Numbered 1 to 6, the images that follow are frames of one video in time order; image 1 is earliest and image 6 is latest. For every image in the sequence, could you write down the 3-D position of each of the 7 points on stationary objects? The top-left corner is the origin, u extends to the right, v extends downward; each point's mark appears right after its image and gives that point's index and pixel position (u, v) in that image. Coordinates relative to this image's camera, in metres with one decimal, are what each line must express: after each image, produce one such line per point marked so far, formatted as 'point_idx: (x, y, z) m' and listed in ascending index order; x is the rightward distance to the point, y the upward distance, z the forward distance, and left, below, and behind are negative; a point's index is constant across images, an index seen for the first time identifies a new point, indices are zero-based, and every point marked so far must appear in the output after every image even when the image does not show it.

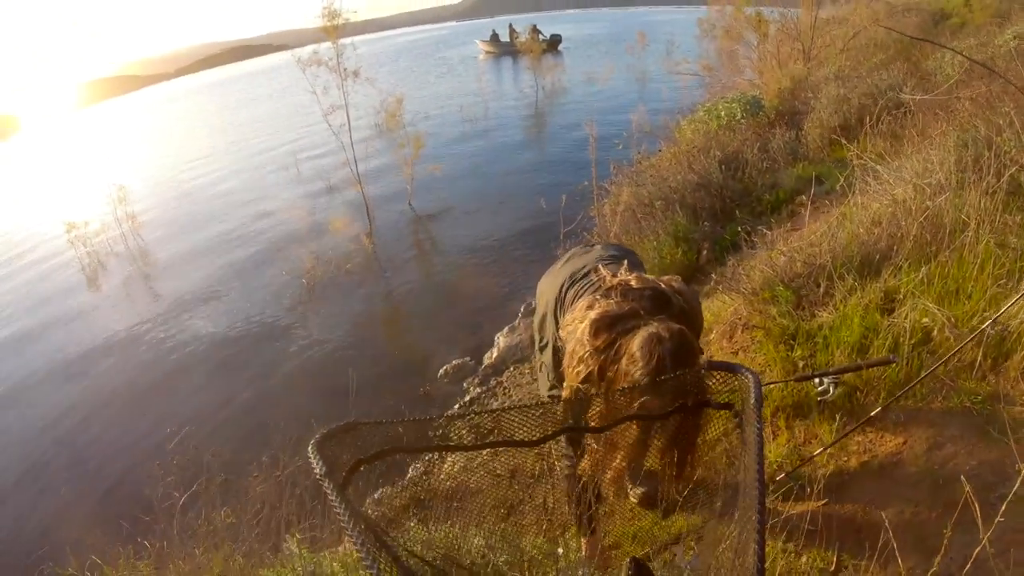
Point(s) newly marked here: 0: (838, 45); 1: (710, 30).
0: (+7.4, +5.7, +14.3) m
1: (+5.7, +7.5, +18.3) m
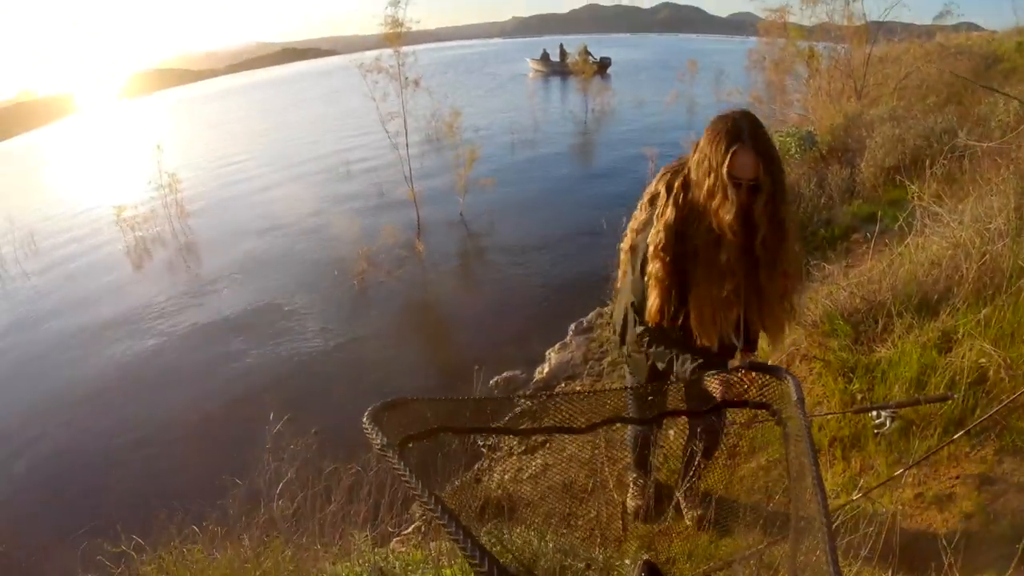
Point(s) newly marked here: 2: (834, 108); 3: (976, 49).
0: (+8.8, +4.8, +14.6) m
1: (+7.4, +6.7, +18.7) m
2: (+7.5, +4.1, +14.6) m
3: (+14.1, +7.4, +19.0) m
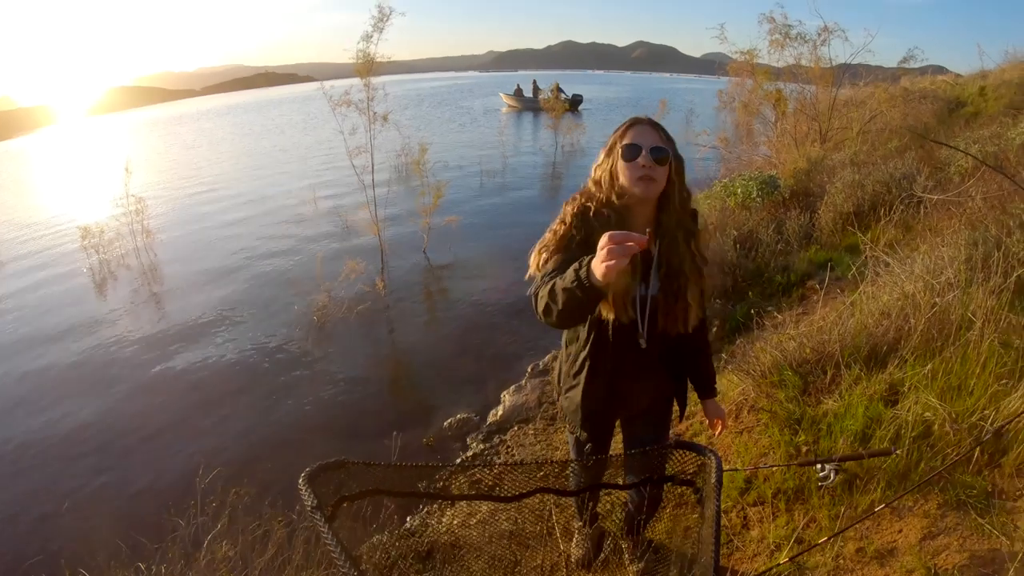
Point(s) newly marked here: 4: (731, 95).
0: (+8.1, +3.8, +14.9) m
1: (+6.6, +5.6, +19.0) m
2: (+6.7, +3.2, +14.8) m
3: (+13.3, +6.1, +19.6) m
4: (+6.5, +5.8, +18.8) m
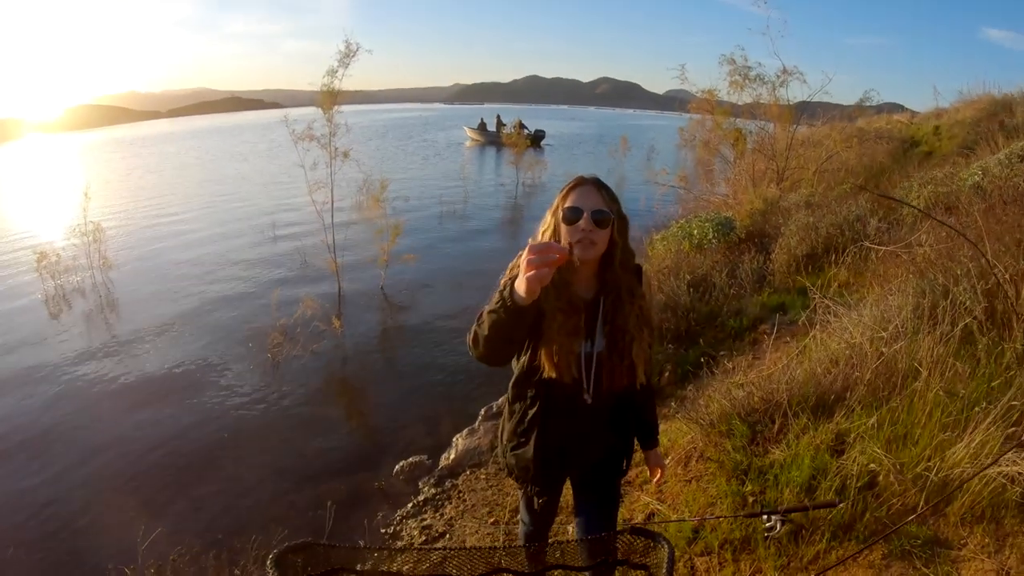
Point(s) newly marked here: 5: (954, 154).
0: (+7.2, +2.9, +15.3) m
1: (+5.5, +4.5, +19.4) m
2: (+5.8, +2.2, +15.1) m
3: (+12.2, +5.0, +20.3) m
4: (+5.5, +4.7, +19.2) m
5: (+10.1, +3.1, +14.4) m
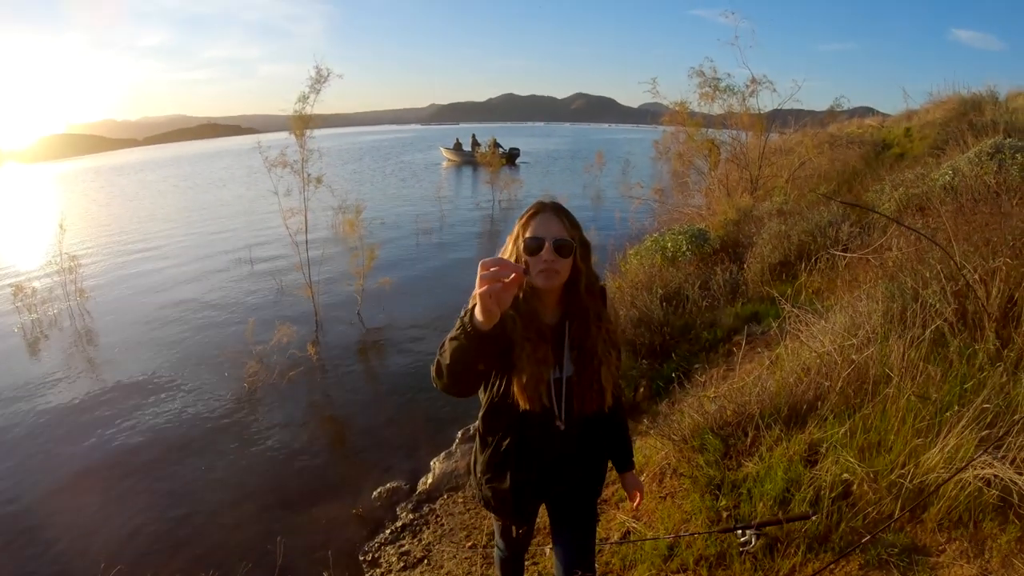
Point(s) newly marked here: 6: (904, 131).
0: (+6.5, +2.7, +15.4) m
1: (+4.7, +4.2, +19.6) m
2: (+5.2, +2.0, +15.2) m
3: (+11.3, +4.9, +20.5) m
4: (+4.7, +4.3, +19.3) m
5: (+9.4, +3.0, +14.6) m
6: (+11.4, +4.6, +18.3) m
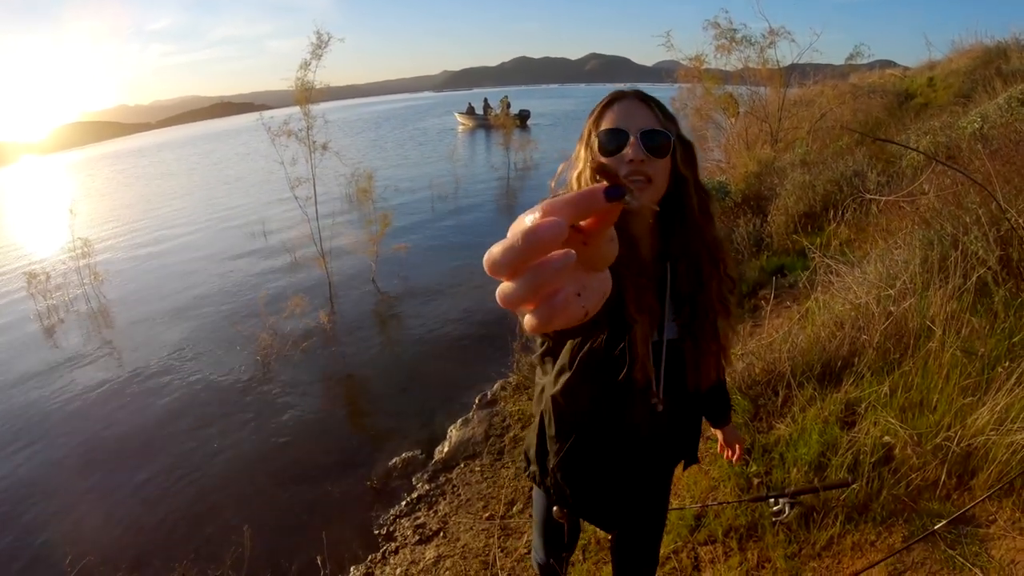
0: (+6.7, +3.7, +14.5) m
1: (+5.0, +5.3, +18.6) m
2: (+5.4, +3.0, +14.4) m
3: (+11.6, +6.2, +19.4) m
4: (+4.9, +5.4, +18.4) m
5: (+9.6, +4.1, +13.6) m
6: (+11.6, +5.8, +17.2) m
